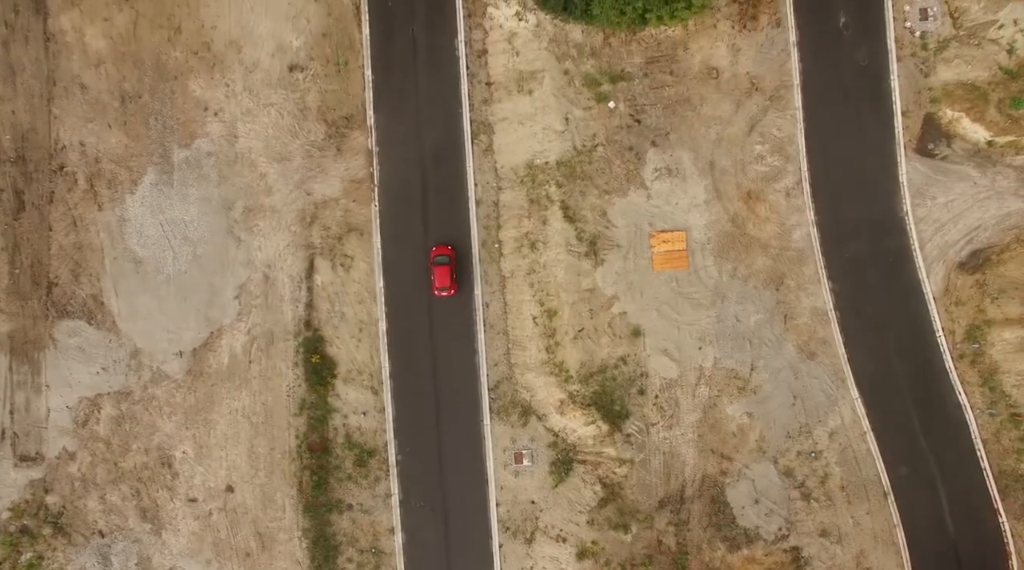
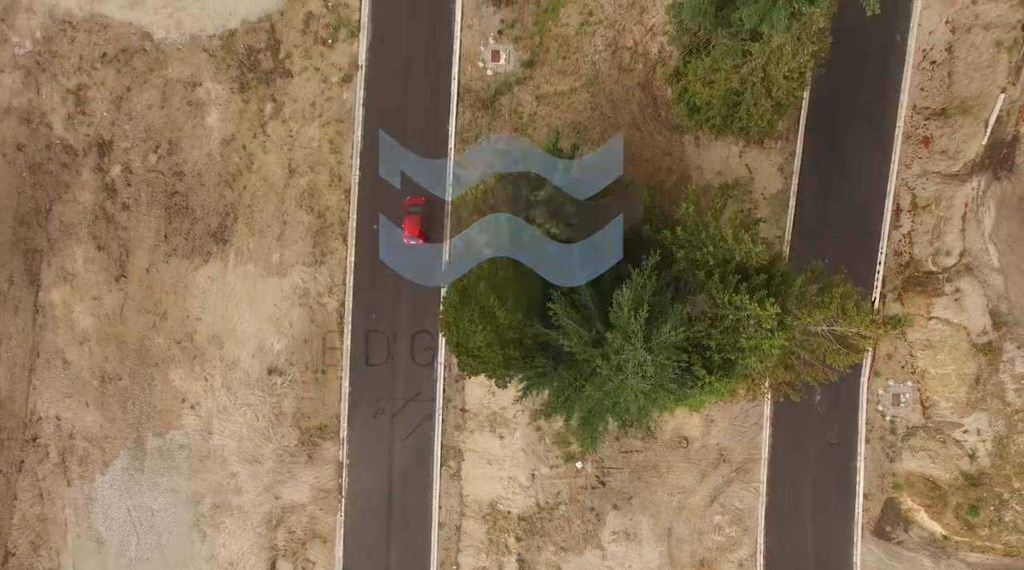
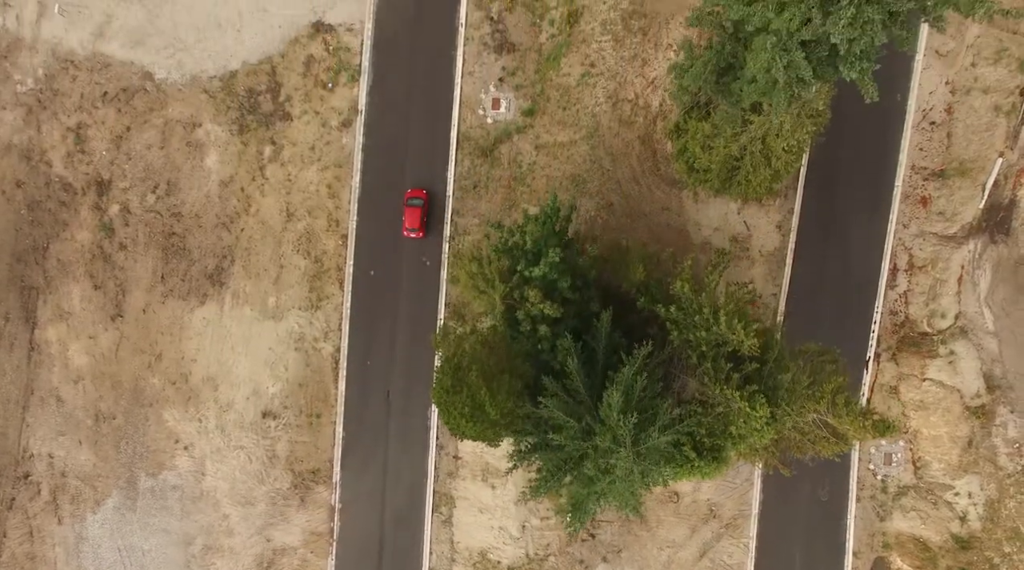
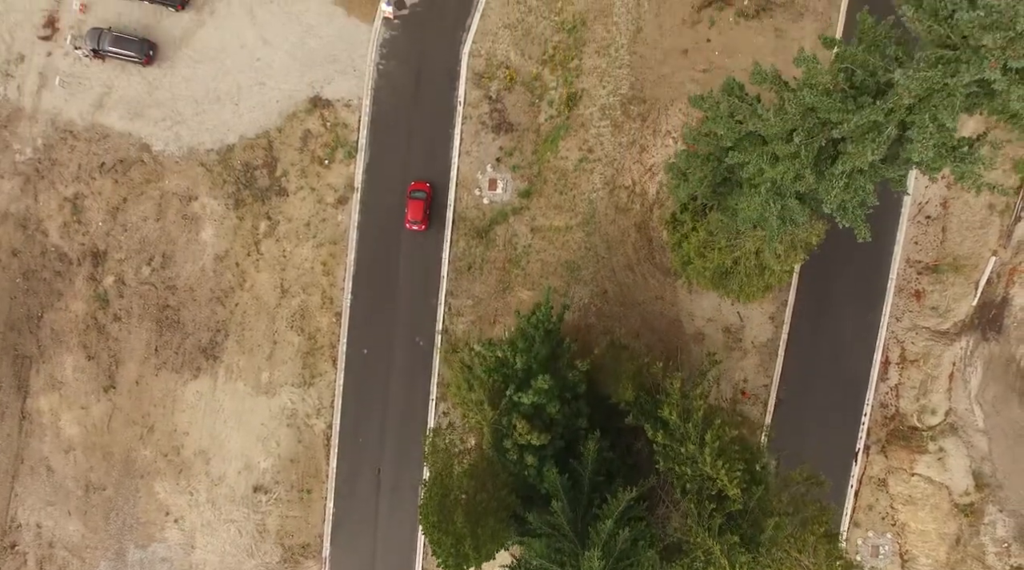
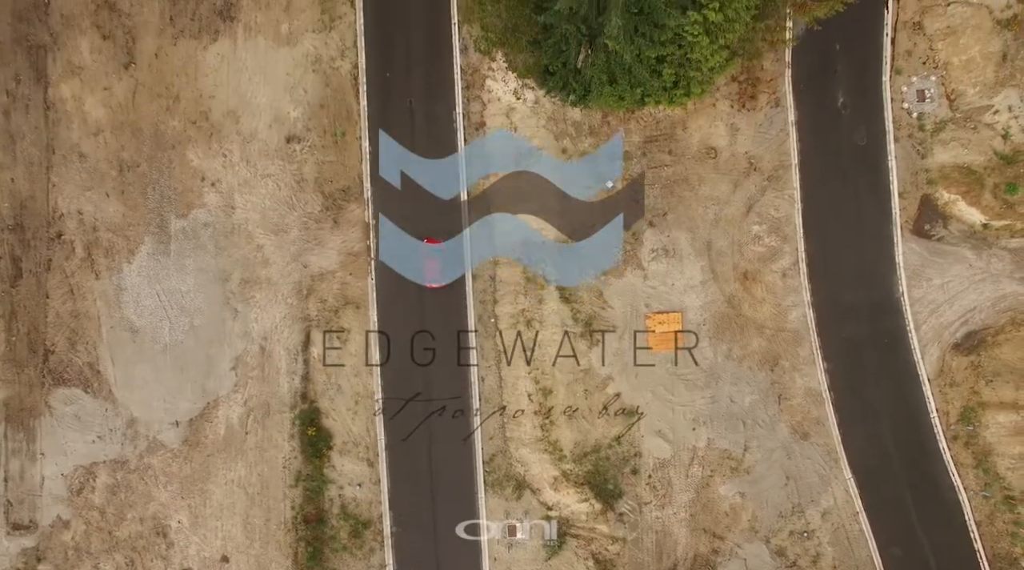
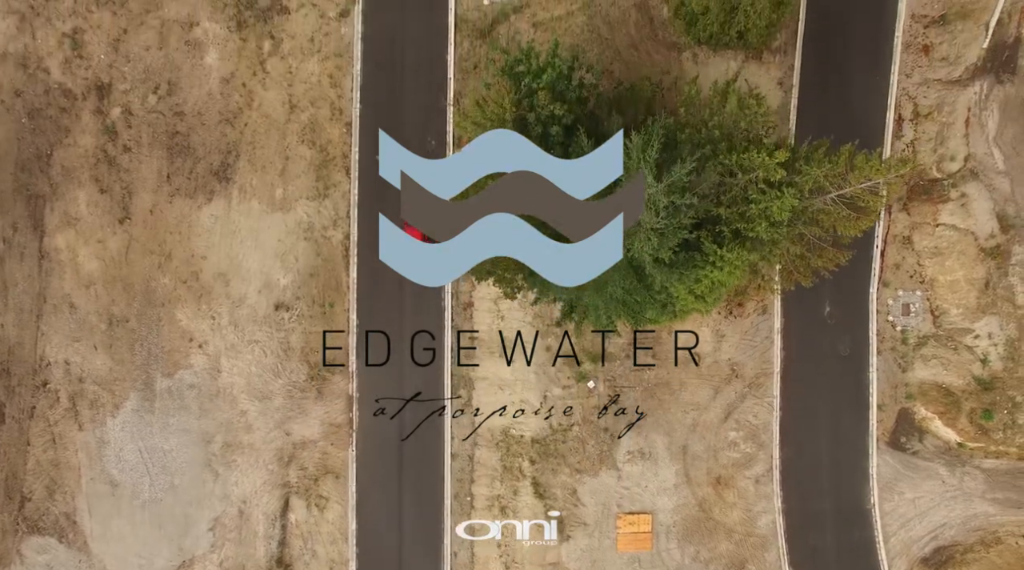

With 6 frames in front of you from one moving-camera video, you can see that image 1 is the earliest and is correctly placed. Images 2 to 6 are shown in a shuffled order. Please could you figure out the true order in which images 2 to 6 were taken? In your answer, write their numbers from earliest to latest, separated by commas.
5, 6, 2, 3, 4
